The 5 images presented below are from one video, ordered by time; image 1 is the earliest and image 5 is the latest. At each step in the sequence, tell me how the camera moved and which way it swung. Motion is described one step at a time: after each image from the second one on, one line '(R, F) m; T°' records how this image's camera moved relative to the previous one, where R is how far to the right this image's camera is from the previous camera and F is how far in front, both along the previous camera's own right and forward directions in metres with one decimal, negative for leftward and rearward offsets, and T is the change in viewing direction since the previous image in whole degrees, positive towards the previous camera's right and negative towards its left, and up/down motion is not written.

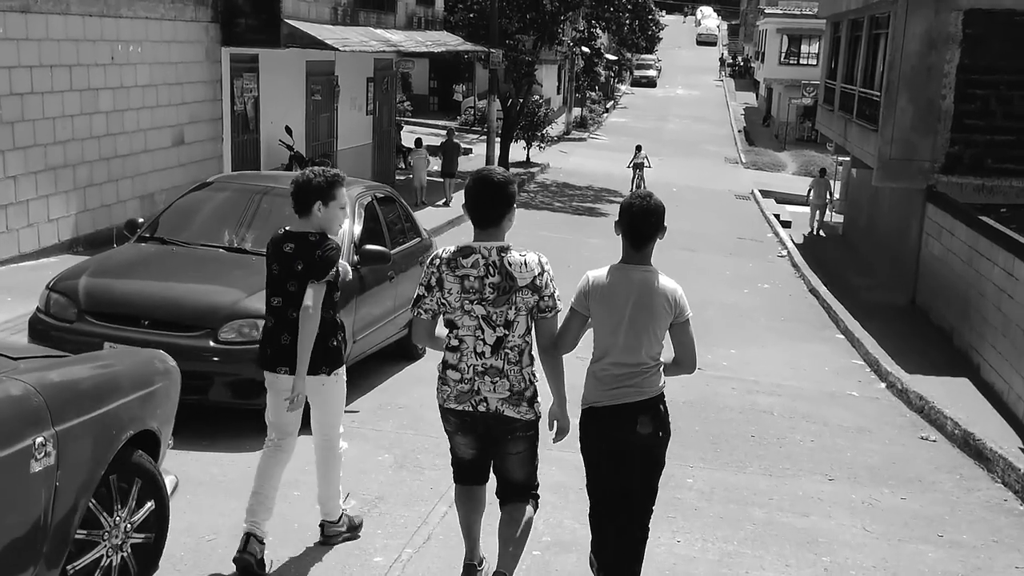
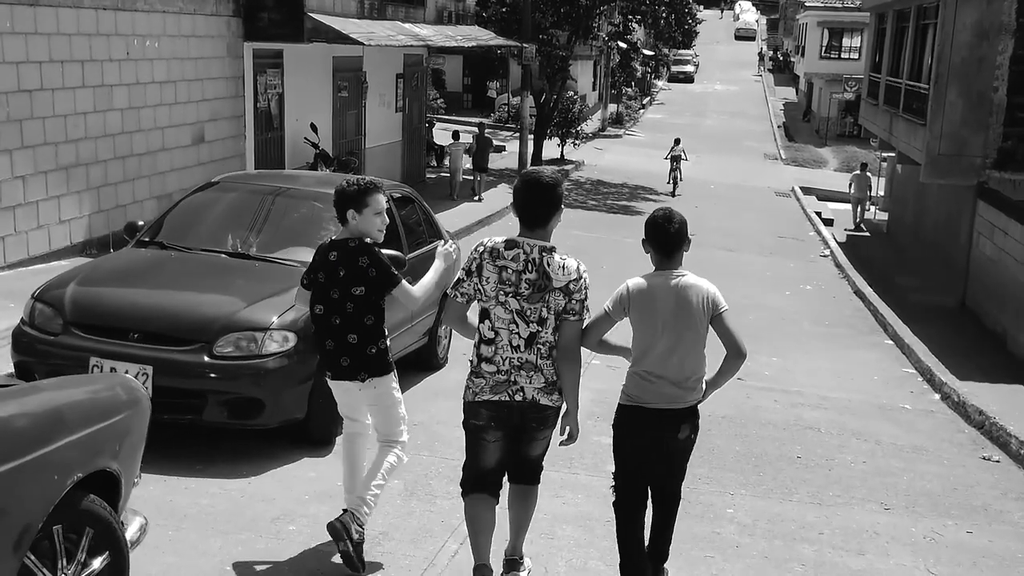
(+0.1, +0.6) m; -2°
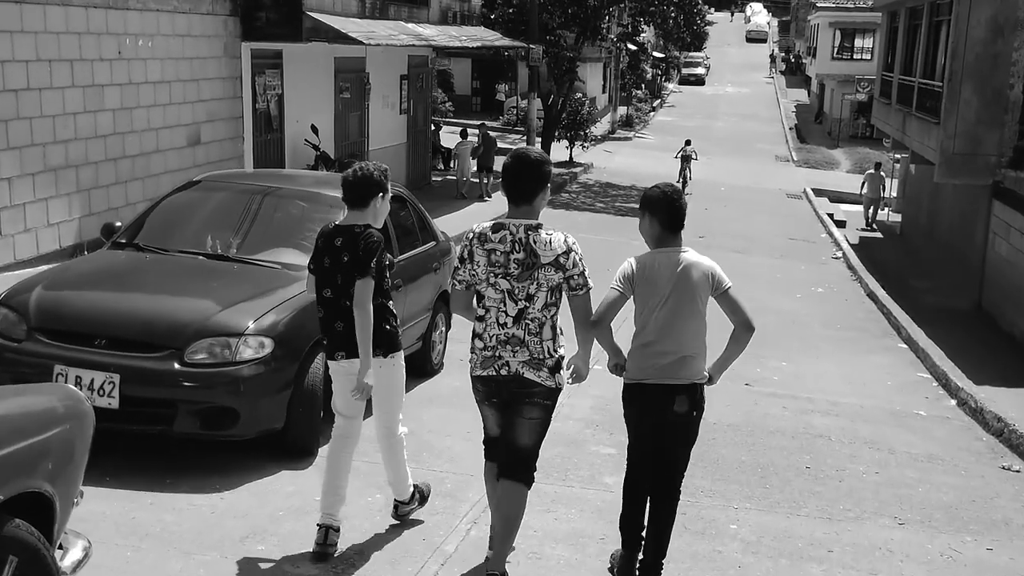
(+0.1, +0.3) m; -1°
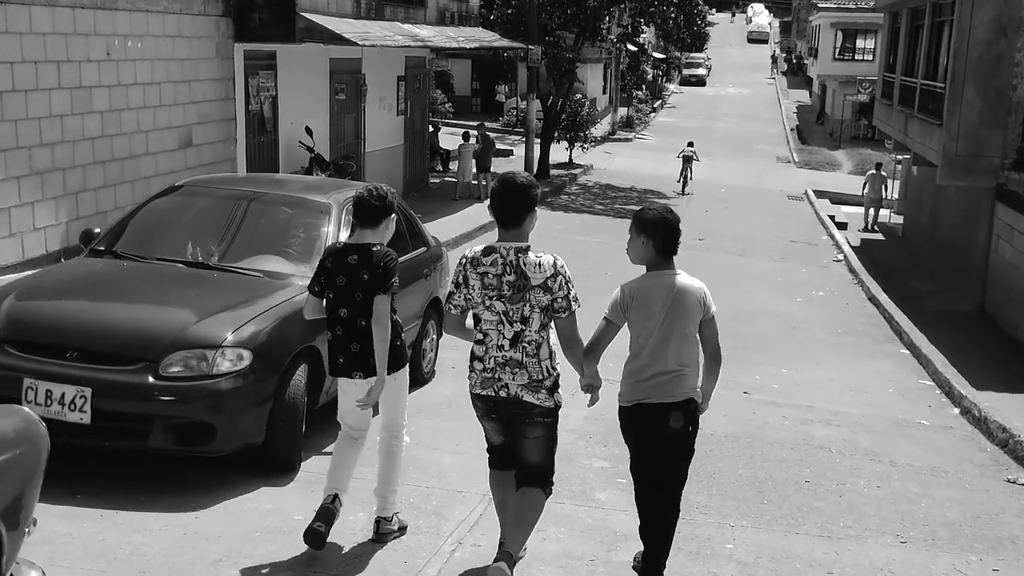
(+0.1, +0.2) m; 0°
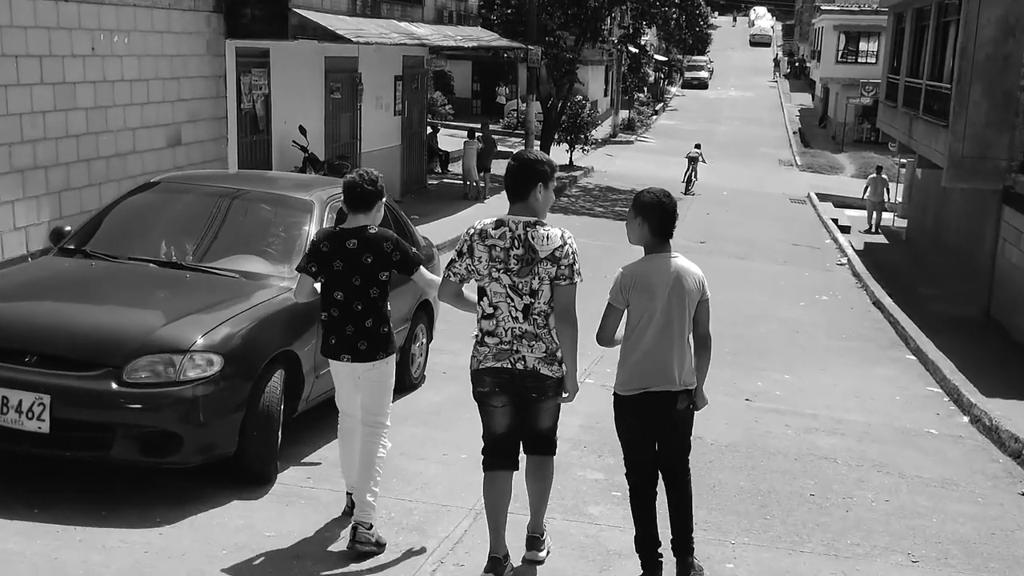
(+0.1, +0.3) m; 0°
